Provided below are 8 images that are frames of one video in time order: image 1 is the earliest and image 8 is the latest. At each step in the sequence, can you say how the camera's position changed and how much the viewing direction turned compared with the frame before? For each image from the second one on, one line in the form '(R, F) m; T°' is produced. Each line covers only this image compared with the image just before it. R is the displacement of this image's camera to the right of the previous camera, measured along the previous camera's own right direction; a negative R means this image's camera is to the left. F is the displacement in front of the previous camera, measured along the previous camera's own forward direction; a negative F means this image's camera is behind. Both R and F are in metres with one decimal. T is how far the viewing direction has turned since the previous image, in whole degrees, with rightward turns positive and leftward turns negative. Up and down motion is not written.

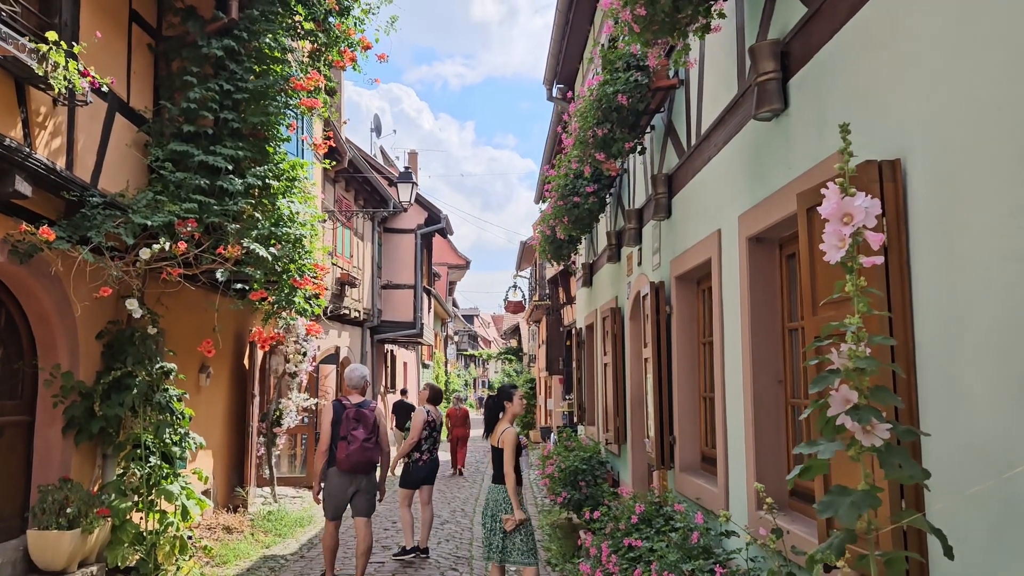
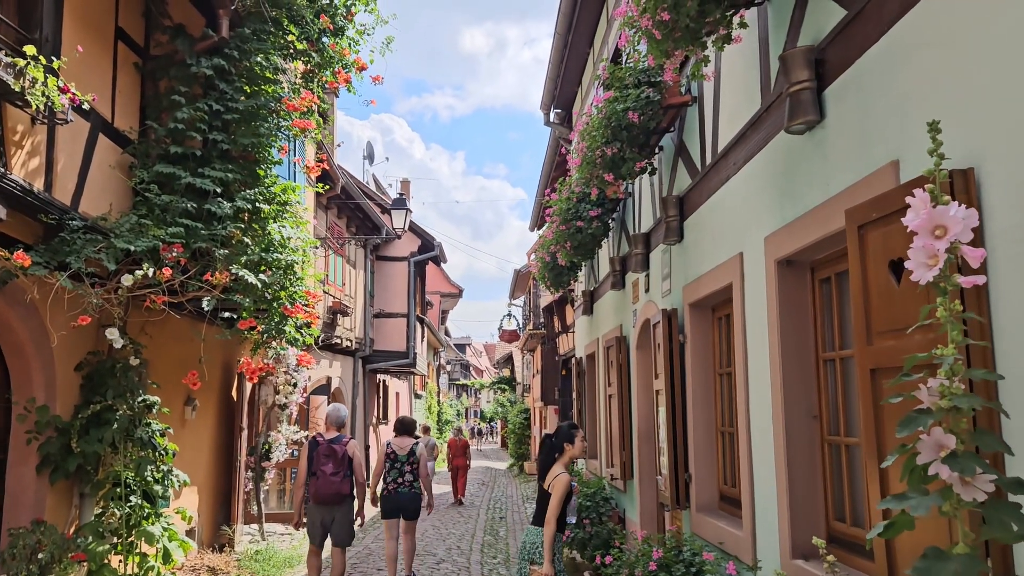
(-0.1, +0.3) m; +1°
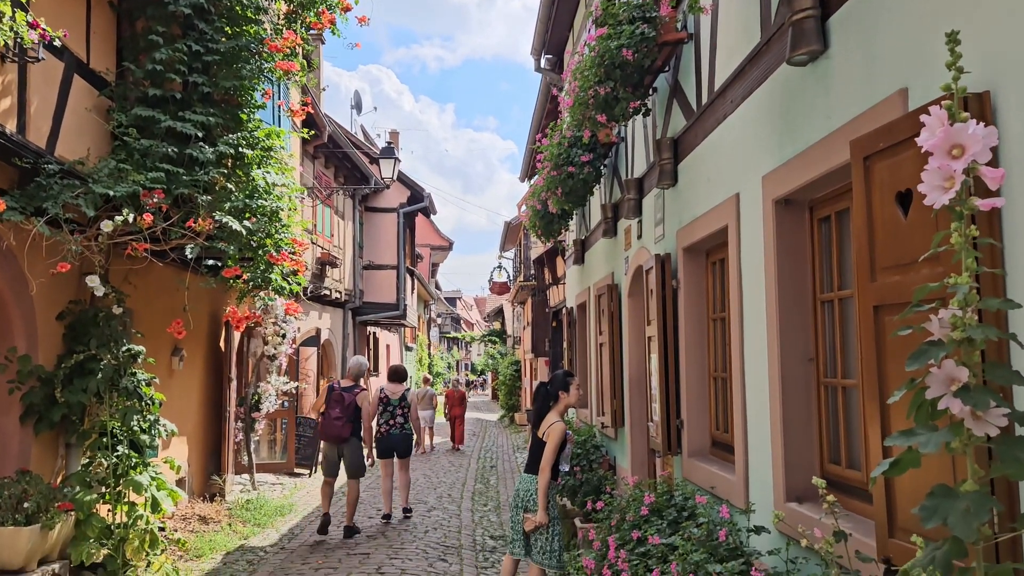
(0.0, +0.1) m; +1°
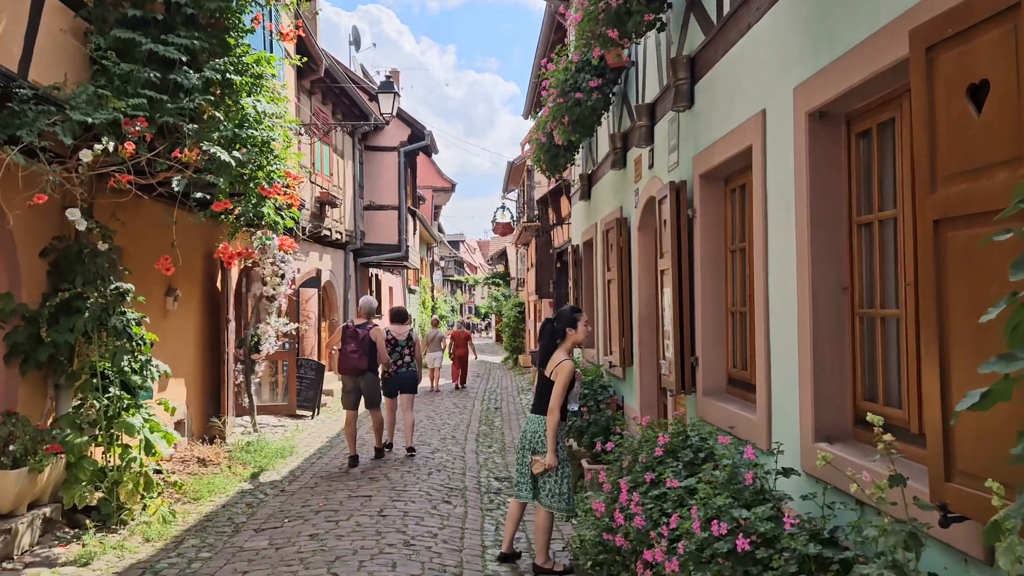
(0.0, +0.3) m; 0°
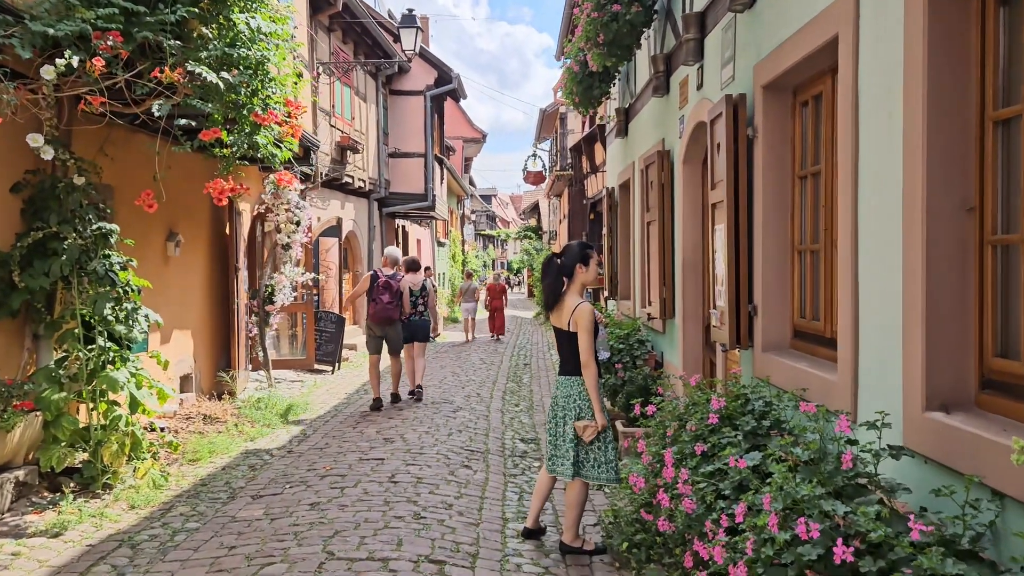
(0.0, +0.7) m; -2°
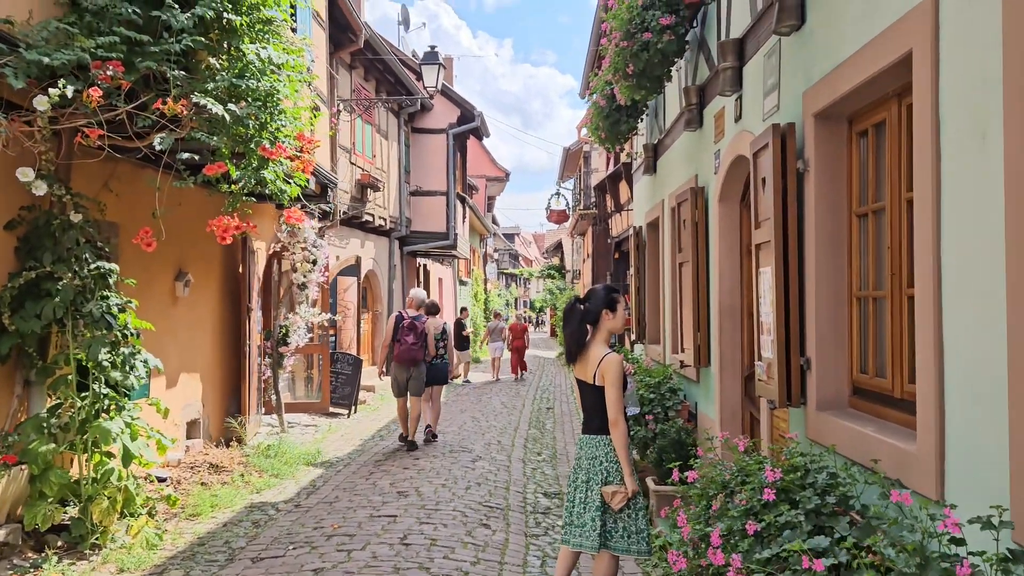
(0.0, +0.4) m; -2°
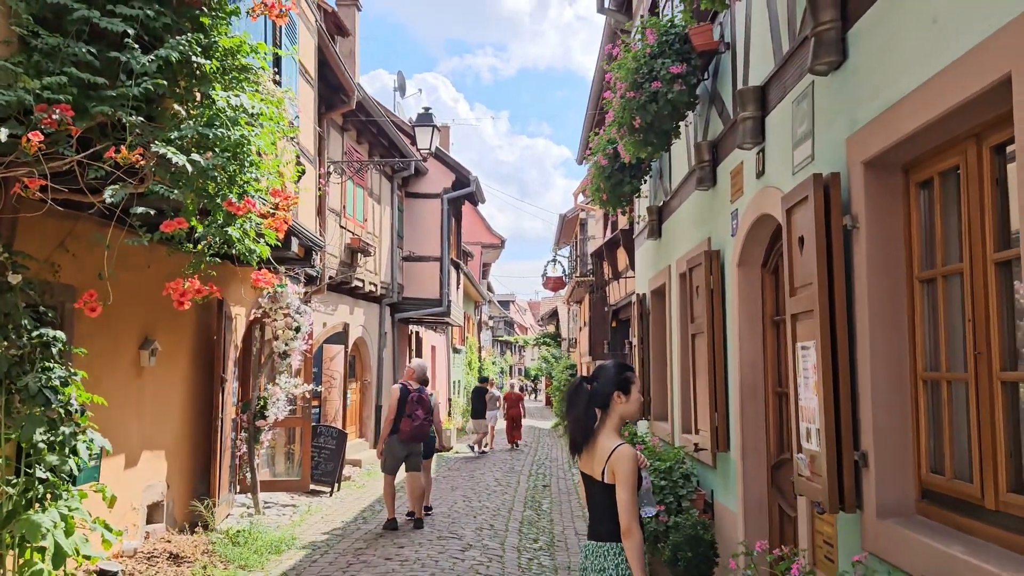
(0.0, +0.5) m; 0°
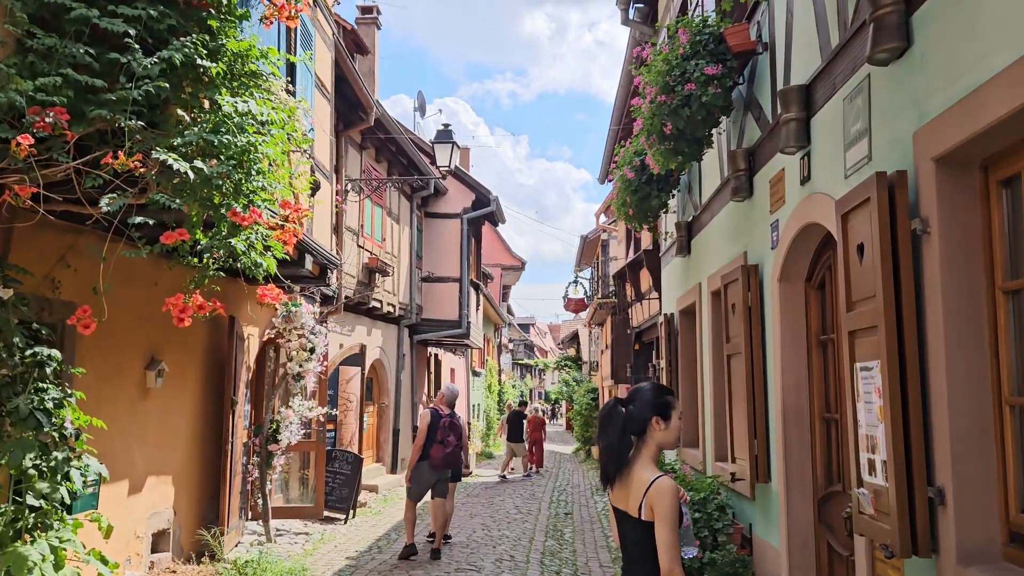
(0.0, +0.3) m; -1°
